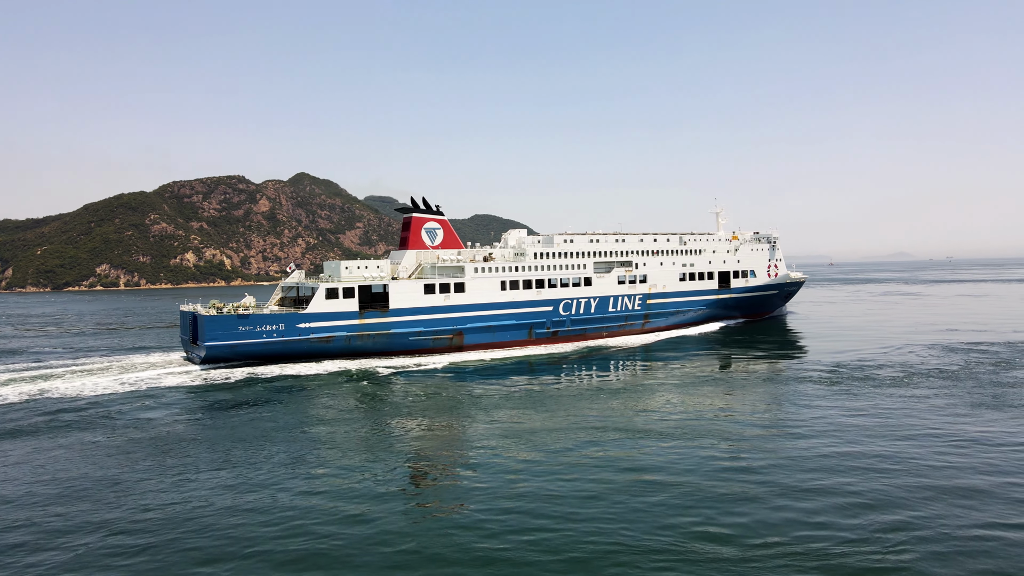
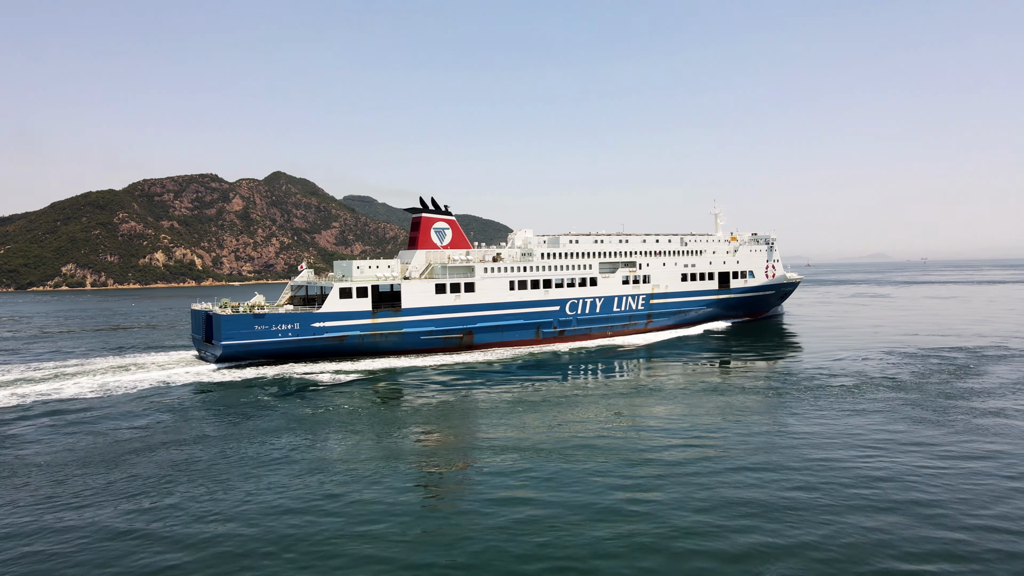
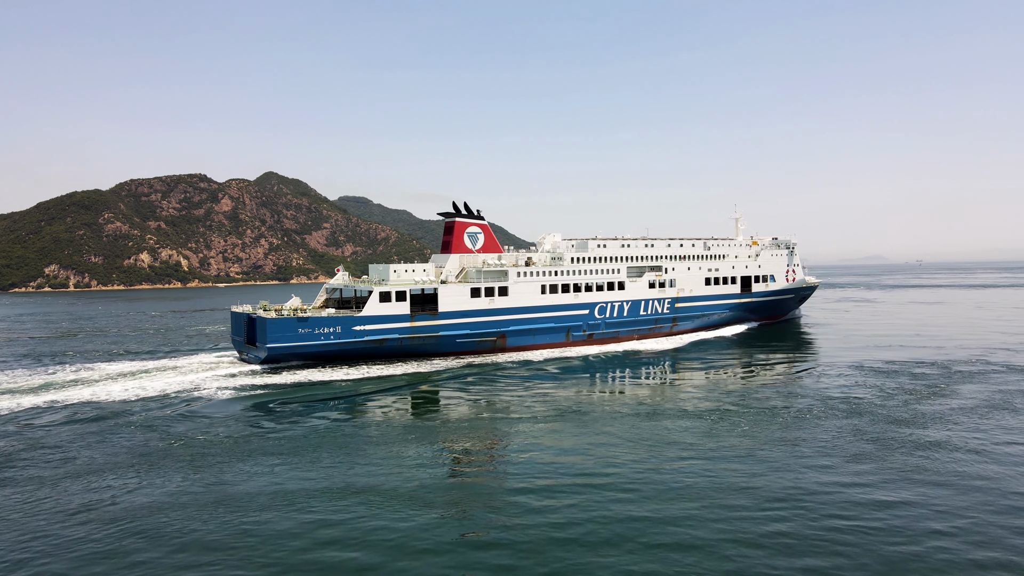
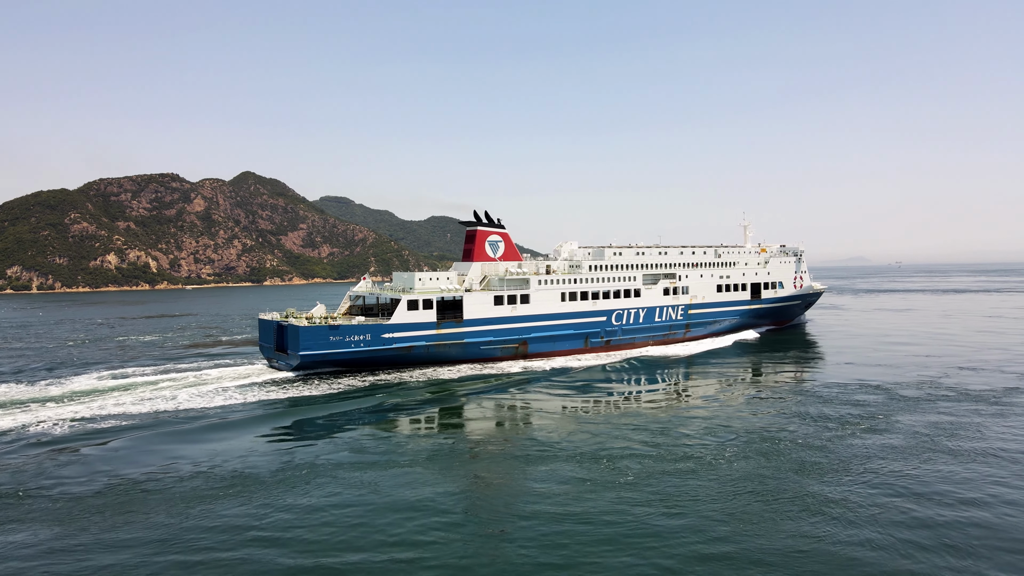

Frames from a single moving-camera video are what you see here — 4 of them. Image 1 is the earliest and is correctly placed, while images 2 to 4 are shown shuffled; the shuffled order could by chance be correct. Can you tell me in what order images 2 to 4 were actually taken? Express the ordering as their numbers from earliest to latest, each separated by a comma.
2, 3, 4
